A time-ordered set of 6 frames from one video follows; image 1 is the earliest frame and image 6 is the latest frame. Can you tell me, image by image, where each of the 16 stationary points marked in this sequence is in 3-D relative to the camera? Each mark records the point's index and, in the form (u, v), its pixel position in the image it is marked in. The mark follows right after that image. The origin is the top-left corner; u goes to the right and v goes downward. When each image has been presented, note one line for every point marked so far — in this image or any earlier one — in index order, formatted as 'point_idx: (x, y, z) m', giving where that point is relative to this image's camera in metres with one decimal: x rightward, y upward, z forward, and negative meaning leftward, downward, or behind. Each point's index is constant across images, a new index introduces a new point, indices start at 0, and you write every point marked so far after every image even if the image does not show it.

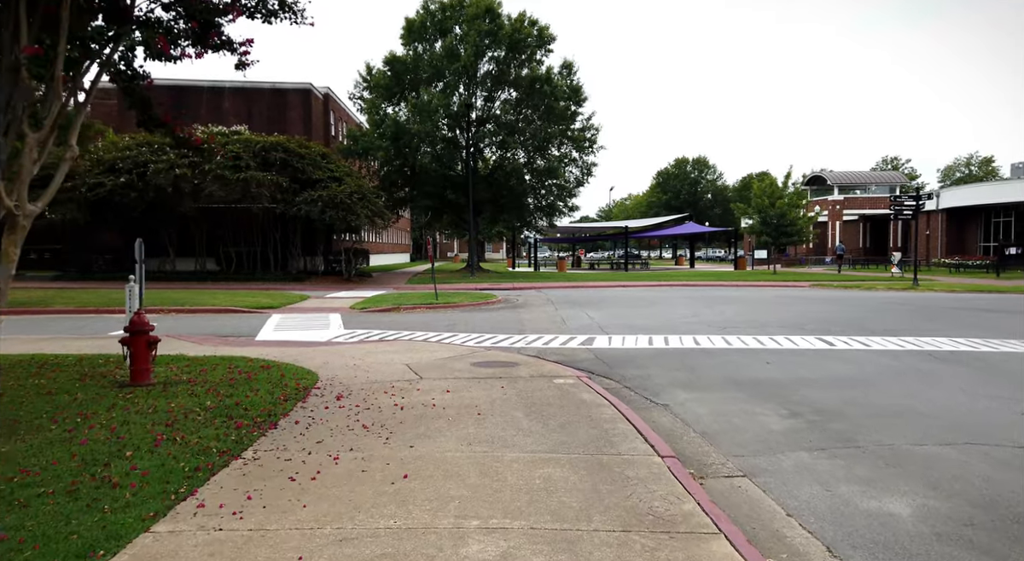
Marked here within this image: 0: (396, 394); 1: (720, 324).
0: (-1.0, -0.9, +5.9) m
1: (+4.1, -1.0, +14.1) m
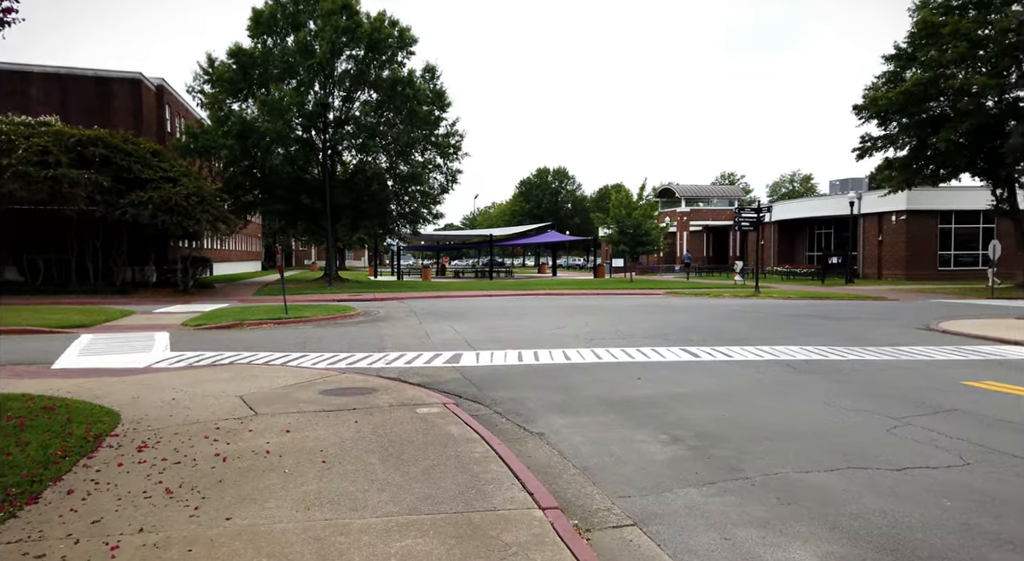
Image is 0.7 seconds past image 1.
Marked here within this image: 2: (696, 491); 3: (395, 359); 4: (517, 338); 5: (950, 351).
0: (-2.0, -1.1, +4.8) m
1: (+1.5, -1.2, +13.8) m
2: (+1.2, -1.4, +4.7) m
3: (-1.6, -1.1, +10.1) m
4: (+0.1, -1.2, +13.8) m
5: (+7.0, -1.1, +11.4) m
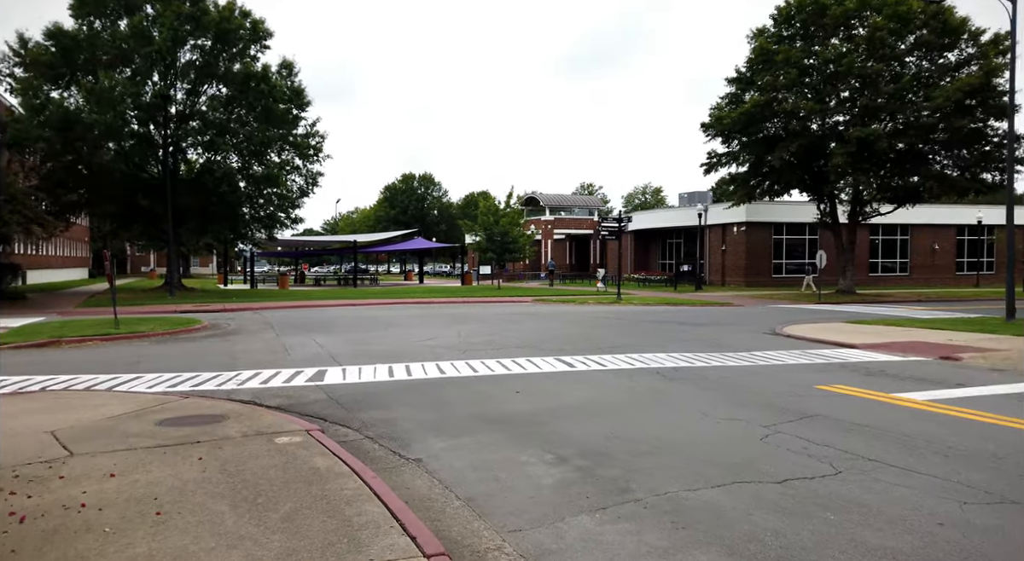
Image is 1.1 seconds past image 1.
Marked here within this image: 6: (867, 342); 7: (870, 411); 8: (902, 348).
0: (-2.7, -1.1, +3.9) m
1: (-1.0, -1.4, +13.4) m
2: (+0.5, -1.5, +4.4) m
3: (-3.4, -1.2, +9.1) m
4: (-2.3, -1.4, +13.1) m
5: (+4.9, -1.3, +12.0) m
6: (+6.7, -1.2, +13.4) m
7: (+3.7, -1.4, +7.4) m
8: (+7.0, -1.2, +12.7) m
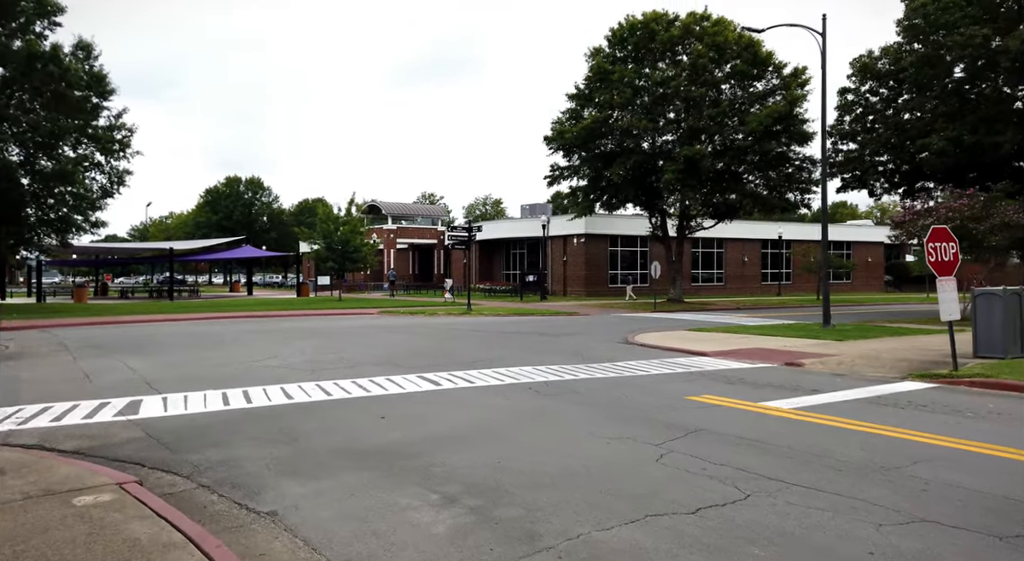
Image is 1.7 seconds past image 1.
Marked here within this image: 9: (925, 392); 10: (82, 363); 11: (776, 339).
0: (-3.0, -1.2, +2.4) m
1: (-3.6, -1.5, +12.1) m
2: (-0.1, -1.5, +3.6) m
3: (-4.9, -1.4, +7.3) m
4: (-4.7, -1.5, +11.4) m
5: (+2.5, -1.4, +12.1) m
6: (+4.0, -1.4, +13.8) m
7: (+2.4, -1.4, +7.3) m
8: (+4.4, -1.4, +13.2) m
9: (+5.2, -1.4, +9.0) m
10: (-7.3, -1.4, +12.1) m
11: (+5.7, -1.3, +15.5) m
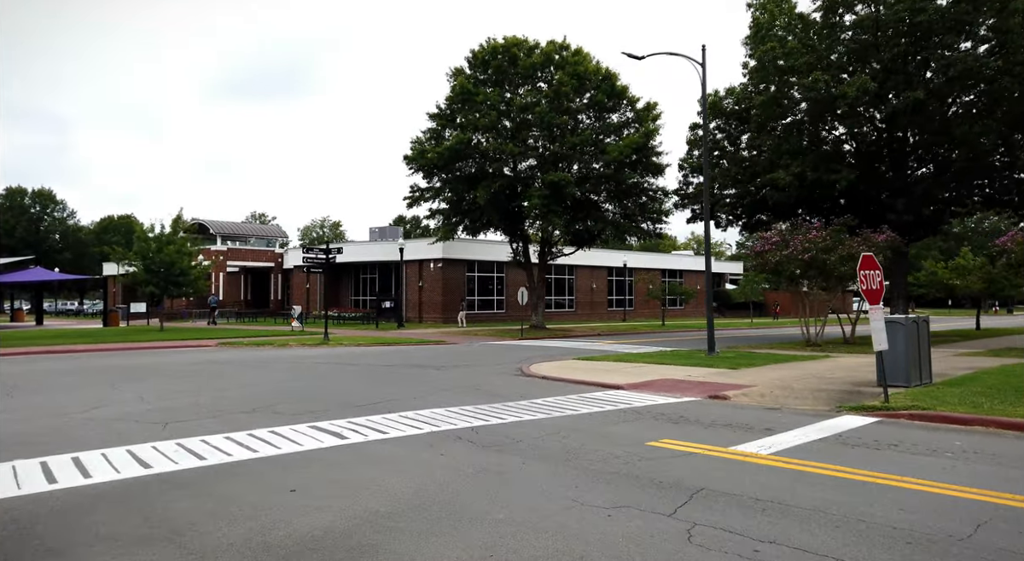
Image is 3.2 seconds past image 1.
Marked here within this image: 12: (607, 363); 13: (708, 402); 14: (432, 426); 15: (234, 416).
0: (-2.2, -1.2, +0.3) m
1: (-4.9, -1.9, +9.6) m
2: (+0.5, -1.6, +2.1) m
3: (-5.1, -1.6, +4.7) m
4: (-5.9, -1.9, +8.7) m
5: (+1.0, -1.9, +10.9) m
6: (+2.1, -1.9, +13.0) m
7: (+2.0, -1.7, +6.2) m
8: (+2.6, -1.9, +12.4) m
9: (+4.4, -1.7, +8.5) m
10: (-8.5, -1.8, +8.8) m
11: (+3.4, -1.9, +15.0) m
12: (+2.3, -2.0, +17.3) m
13: (+2.9, -1.8, +10.6) m
14: (-1.0, -1.8, +9.1) m
15: (-4.0, -1.9, +10.3) m
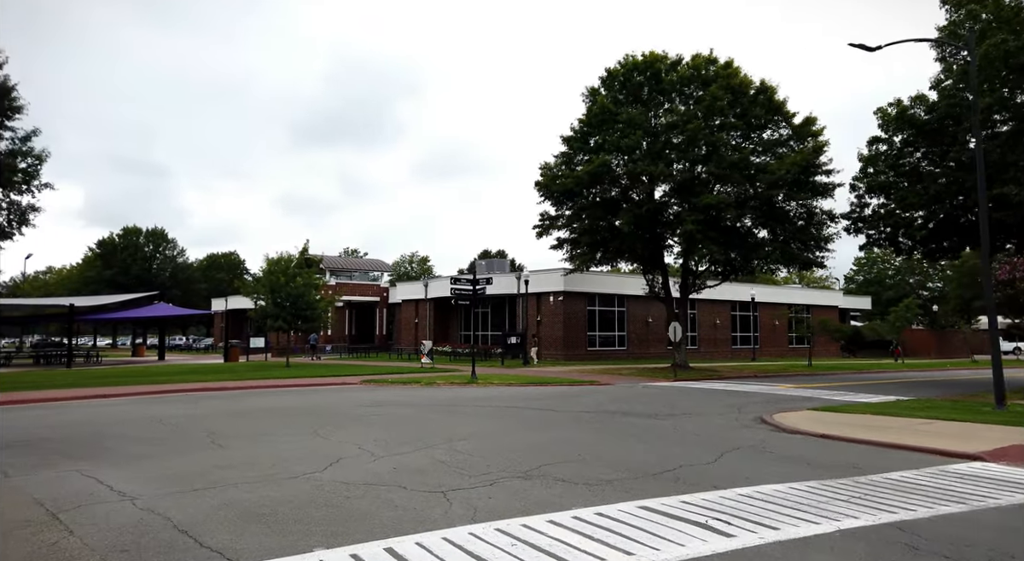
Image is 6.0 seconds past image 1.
0: (+0.7, -1.1, -2.2) m
1: (-0.9, -2.3, +7.3) m
2: (+3.5, -1.6, -0.7) m
3: (-1.7, -1.7, +2.5) m
4: (-2.0, -2.2, +6.6) m
5: (+5.1, -2.2, +8.0) m
6: (+6.4, -2.3, +9.9) m
7: (+5.6, -1.9, +3.2) m
8: (+6.9, -2.3, +9.3) m
9: (+8.2, -2.0, +5.2) m
10: (-4.6, -2.0, +7.0) m
11: (+8.0, -2.4, +11.7) m
12: (+7.1, -2.7, +14.1) m
13: (+7.0, -2.2, +7.5) m
14: (+2.9, -2.1, +6.4) m
15: (+0.1, -2.2, +7.9) m
